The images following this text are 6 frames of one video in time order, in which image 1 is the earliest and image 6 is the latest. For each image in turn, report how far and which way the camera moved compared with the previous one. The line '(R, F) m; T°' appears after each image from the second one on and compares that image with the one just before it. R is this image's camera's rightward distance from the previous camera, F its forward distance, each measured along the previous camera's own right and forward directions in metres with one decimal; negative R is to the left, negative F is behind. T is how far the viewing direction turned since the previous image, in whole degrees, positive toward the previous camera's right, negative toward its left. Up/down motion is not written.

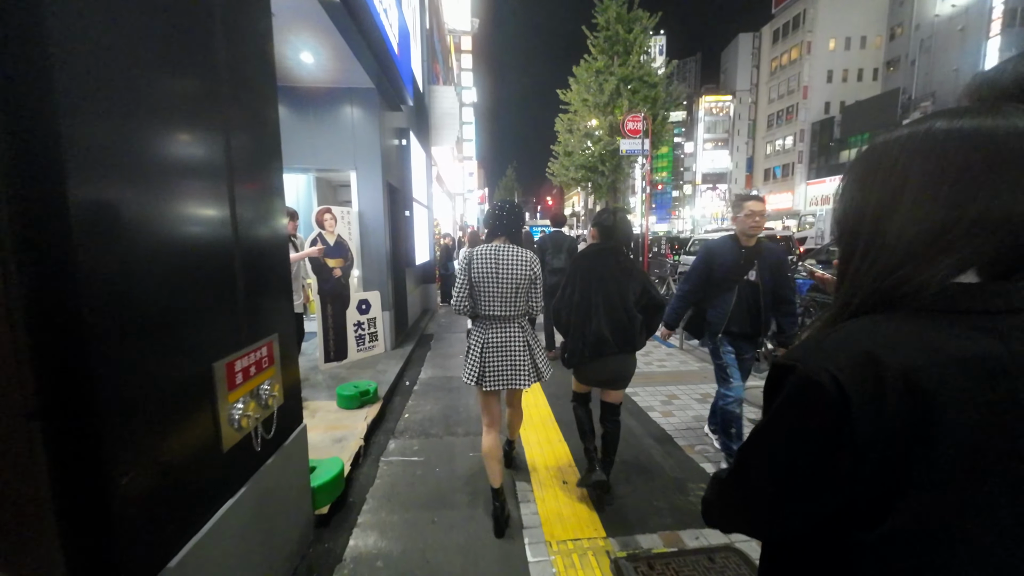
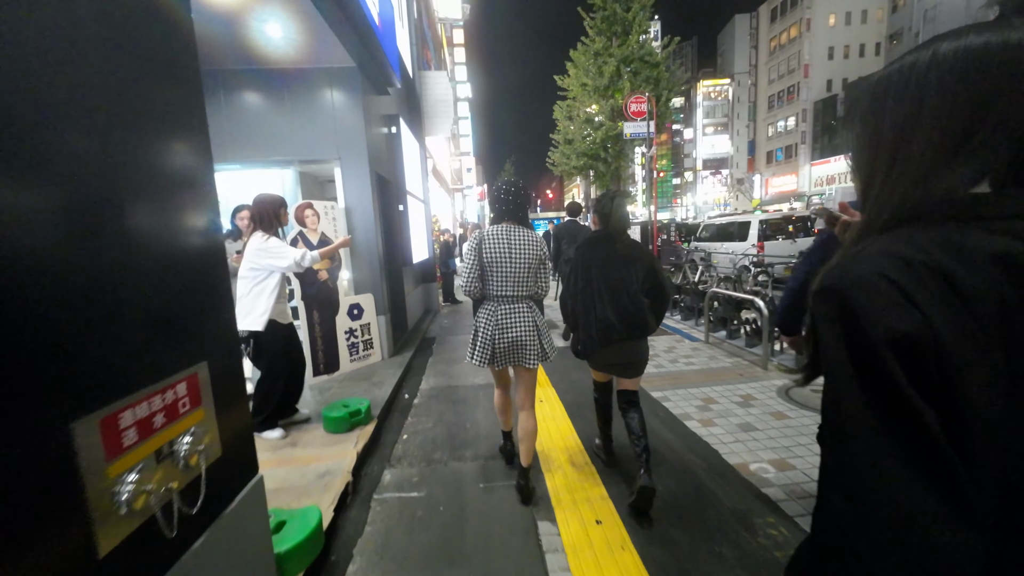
(0.0, +0.6) m; -1°
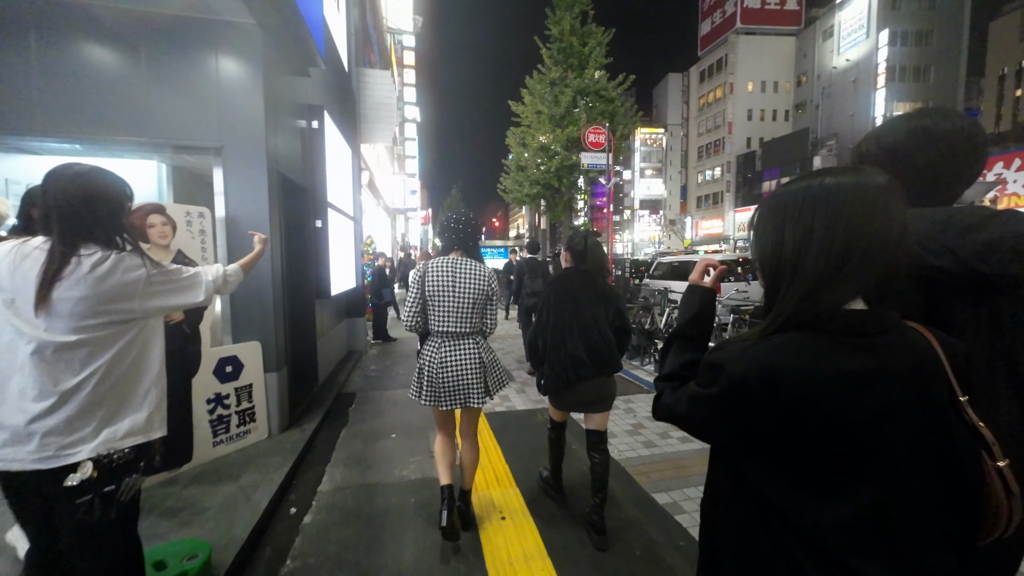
(-0.1, +1.3) m; +7°
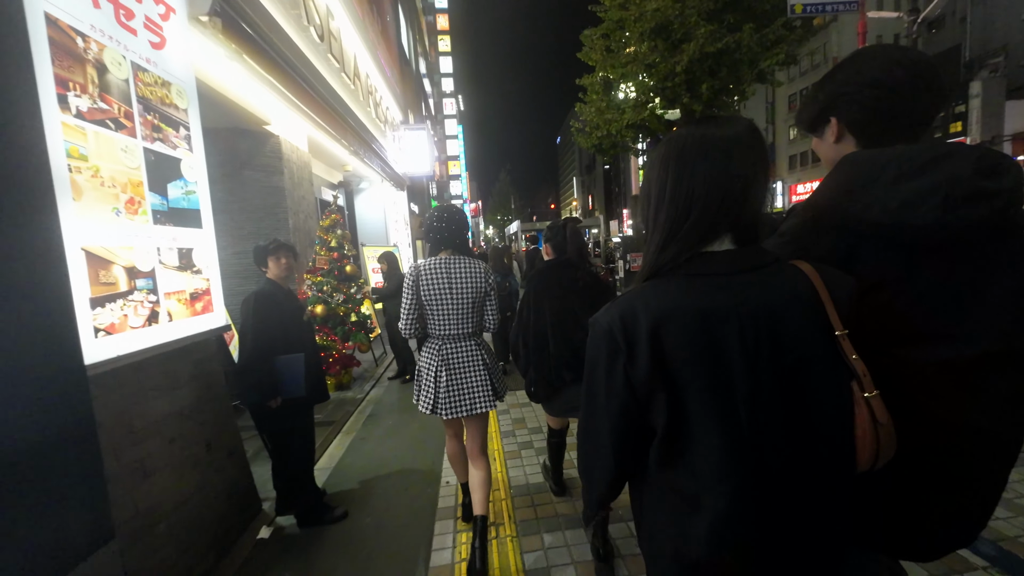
(0.0, +1.7) m; -7°
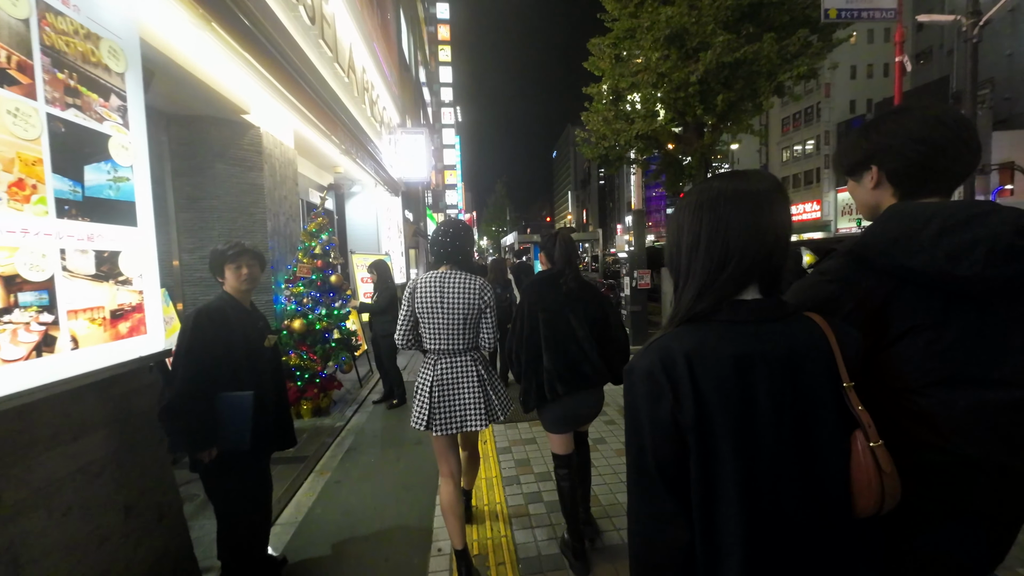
(-0.1, +0.4) m; +1°
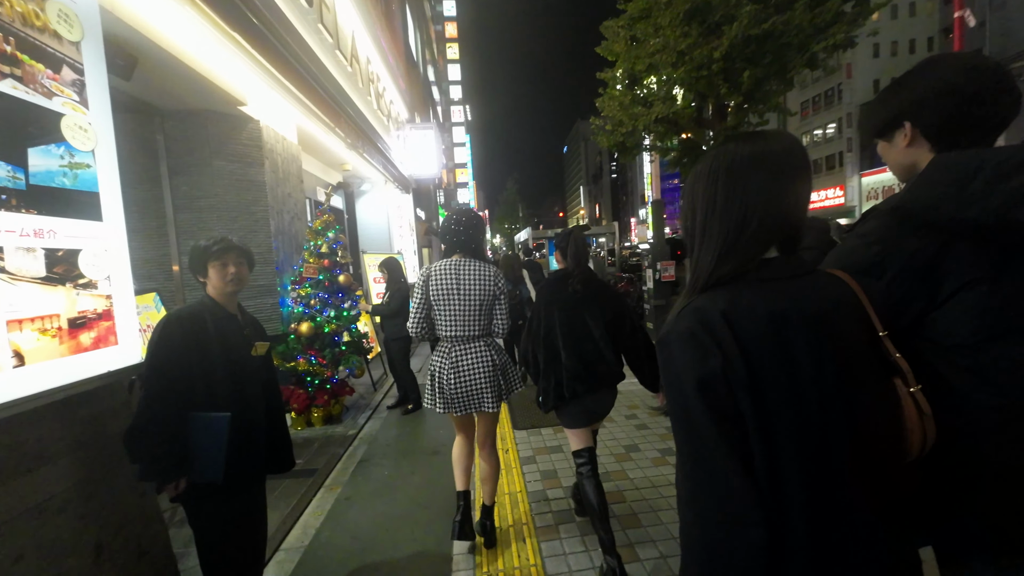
(0.0, +0.2) m; -2°
